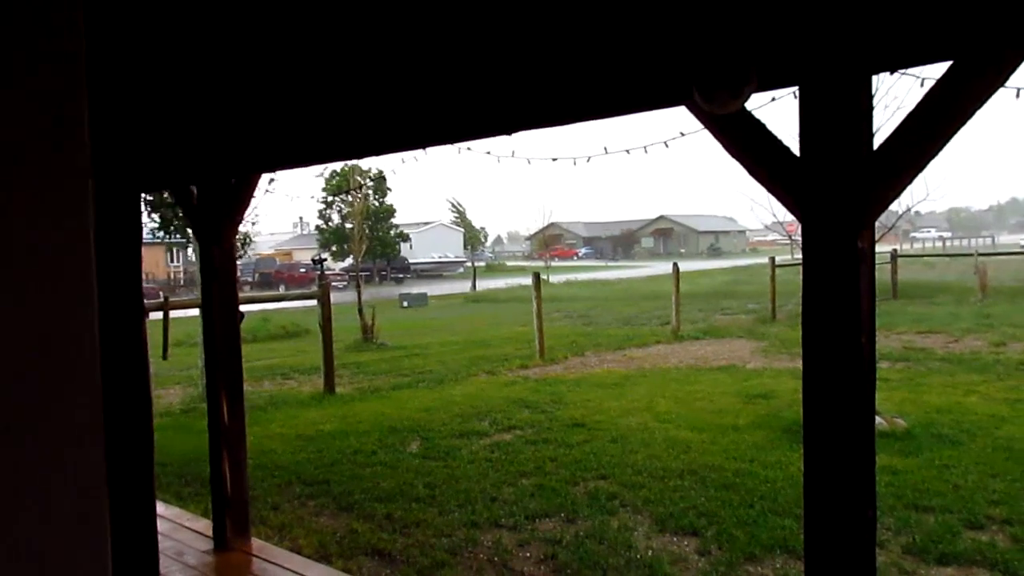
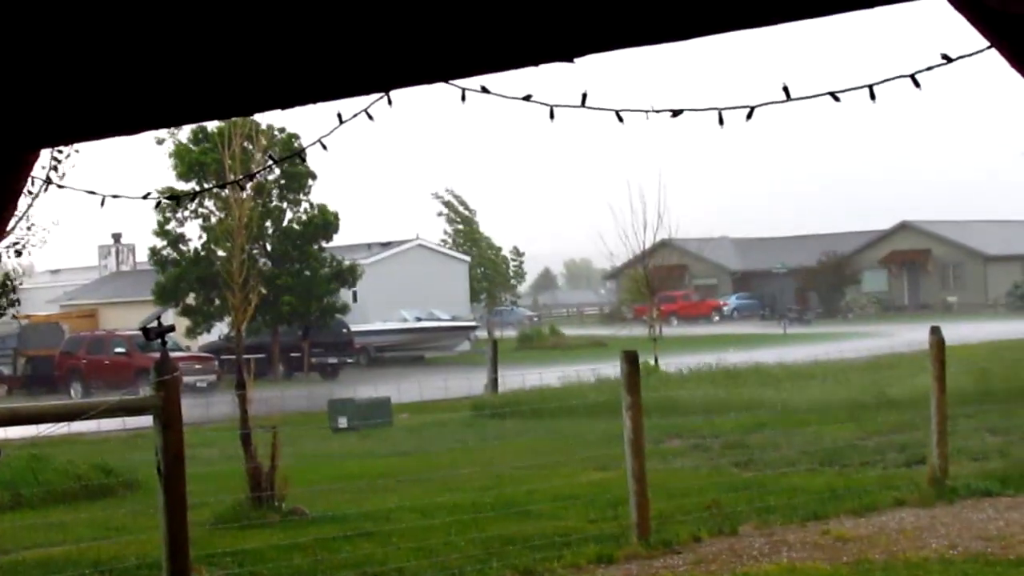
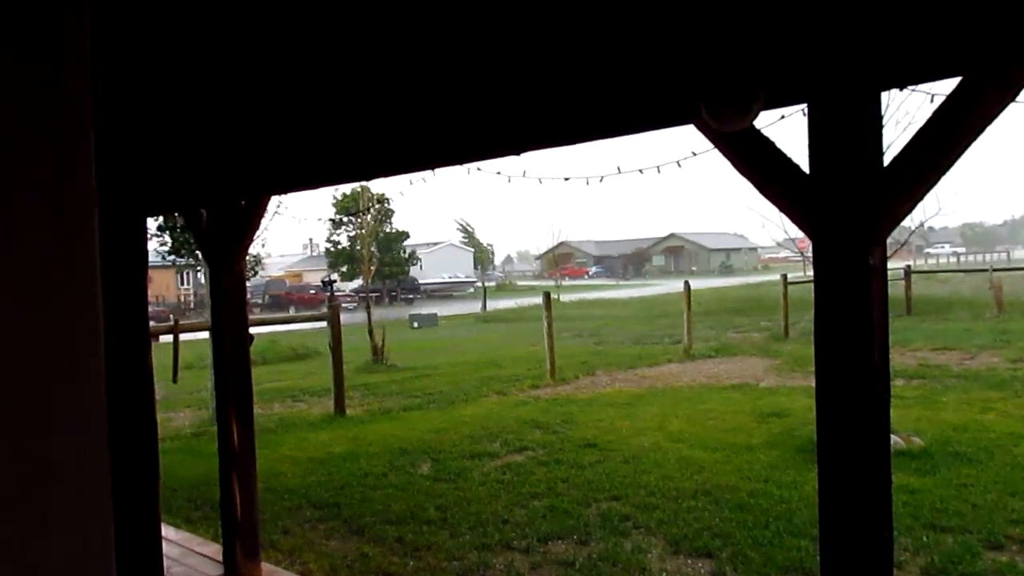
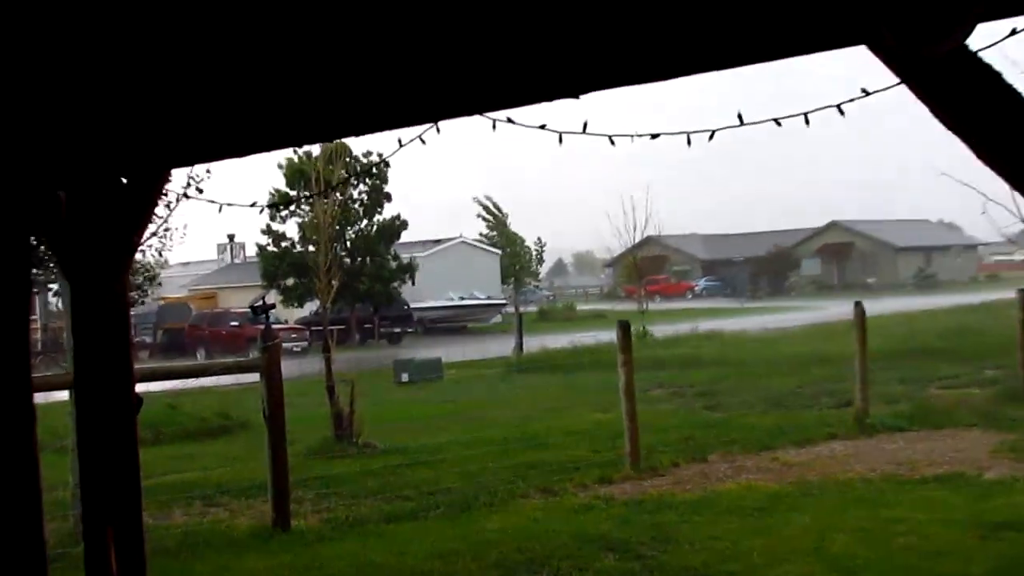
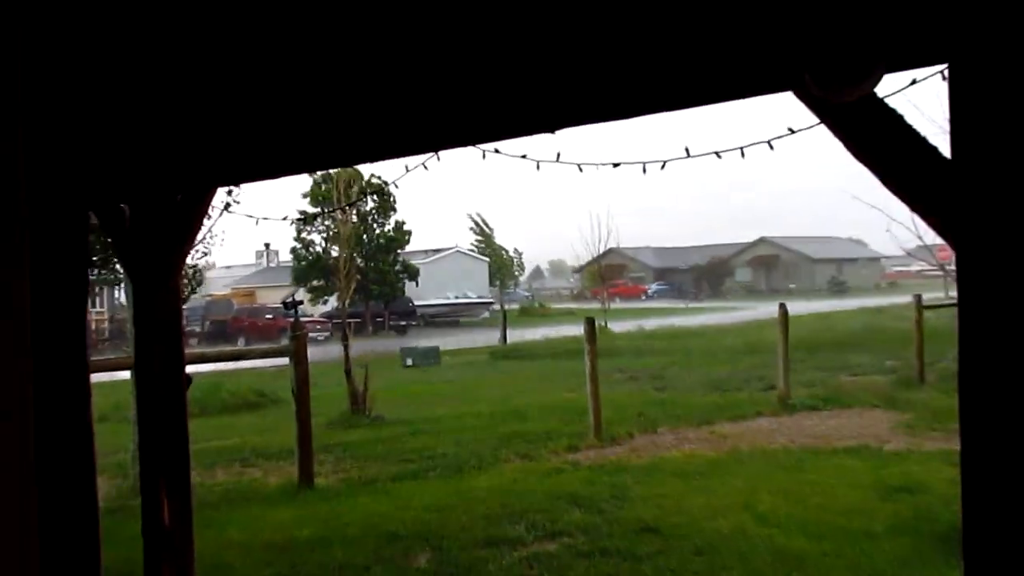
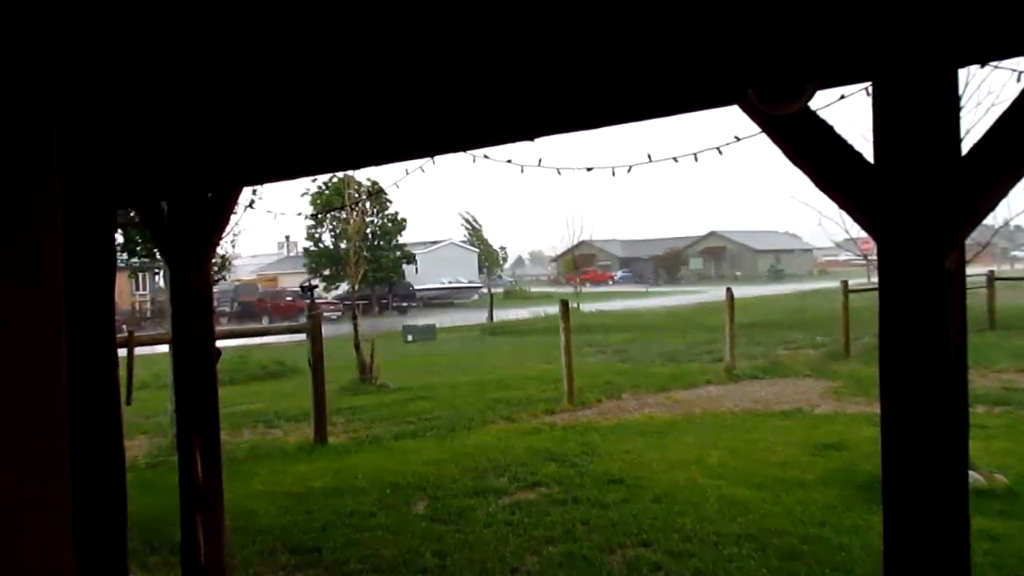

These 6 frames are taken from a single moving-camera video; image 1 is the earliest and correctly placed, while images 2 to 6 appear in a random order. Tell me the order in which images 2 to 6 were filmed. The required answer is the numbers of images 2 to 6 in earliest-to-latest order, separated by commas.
3, 6, 5, 4, 2
